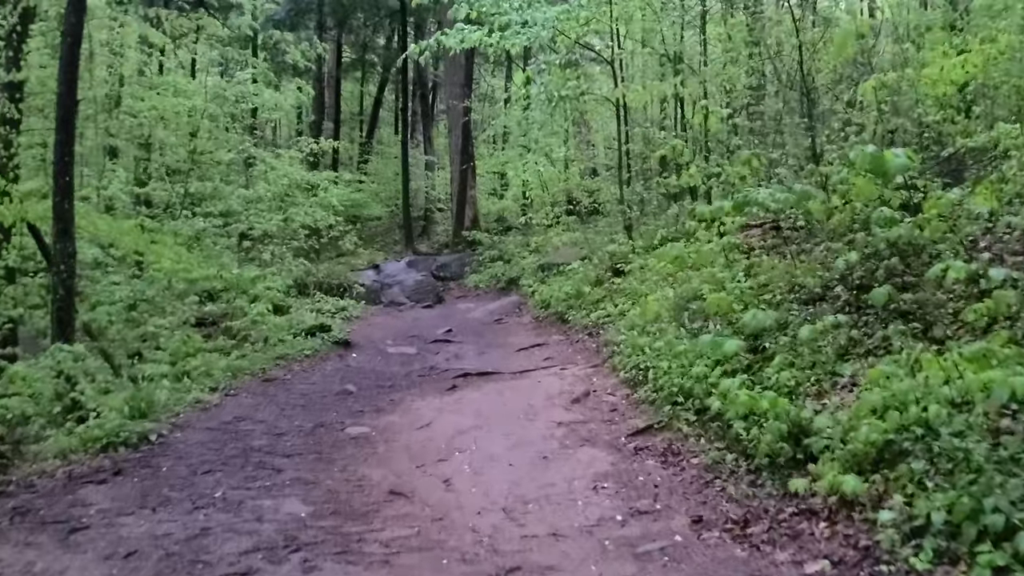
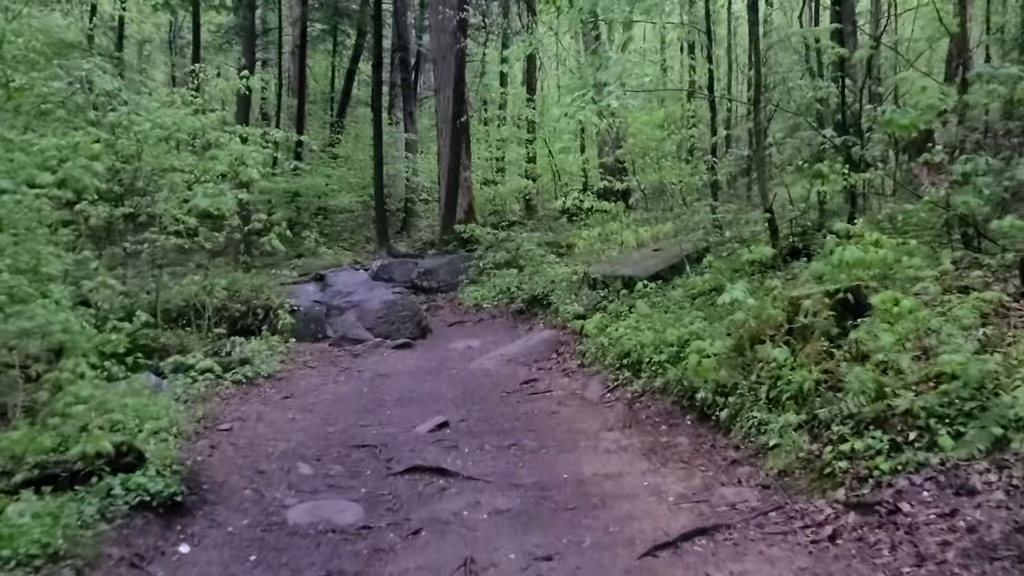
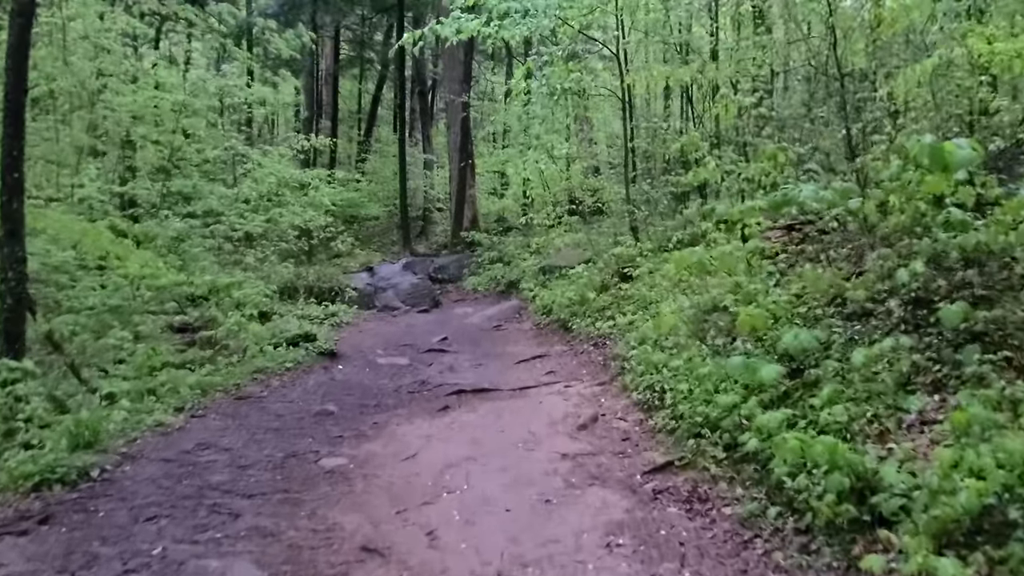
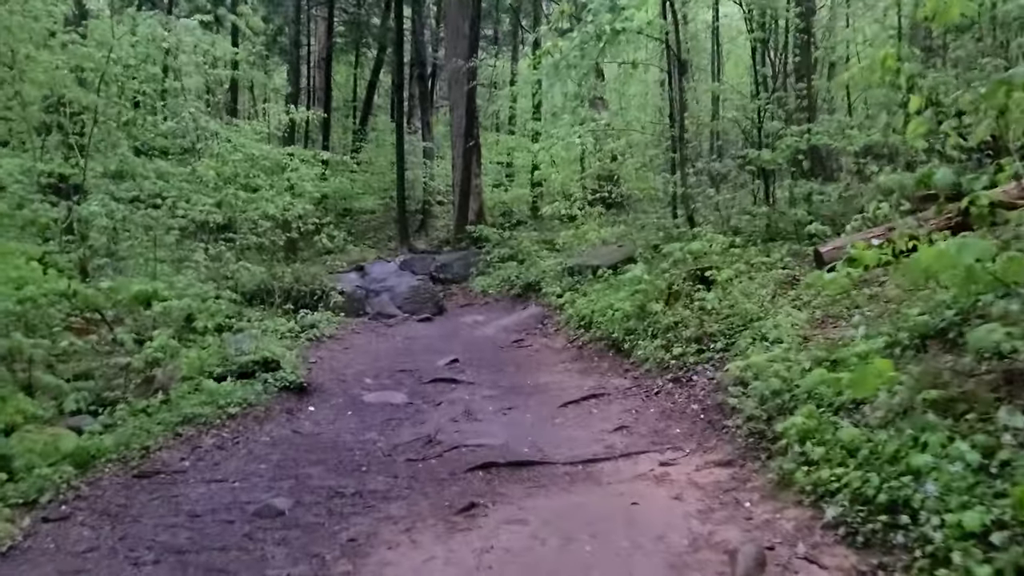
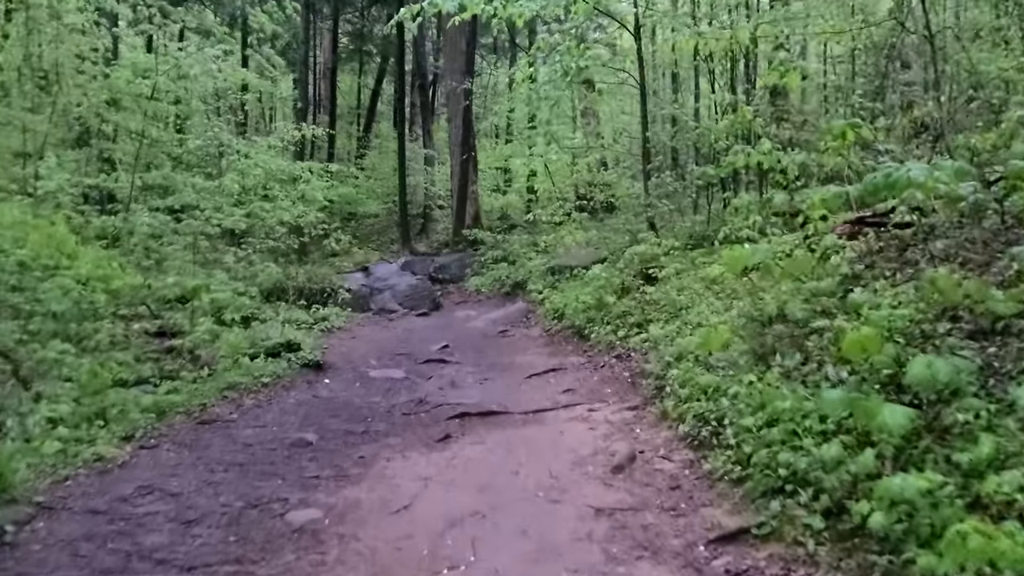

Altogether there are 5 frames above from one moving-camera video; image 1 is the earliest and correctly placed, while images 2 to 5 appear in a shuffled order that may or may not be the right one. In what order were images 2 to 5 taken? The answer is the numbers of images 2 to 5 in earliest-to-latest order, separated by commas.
3, 5, 4, 2
